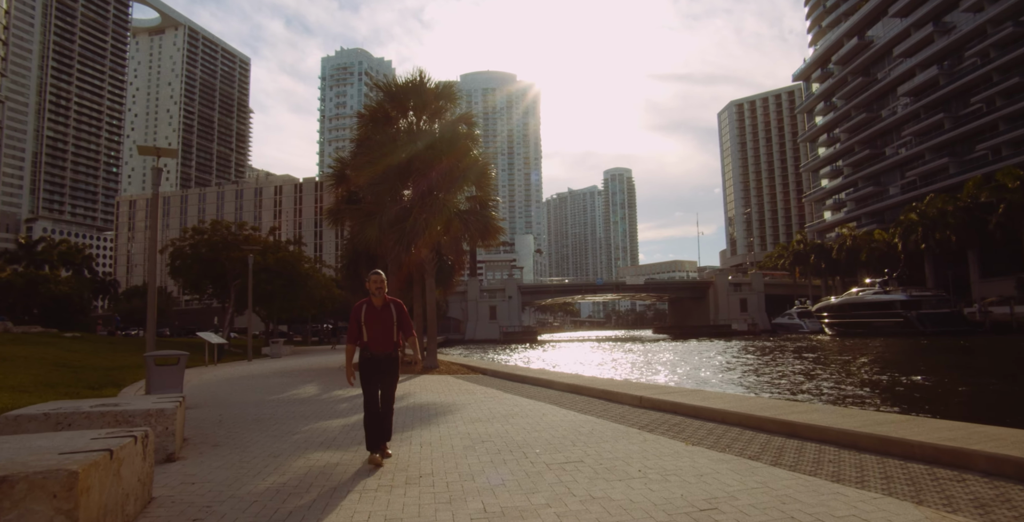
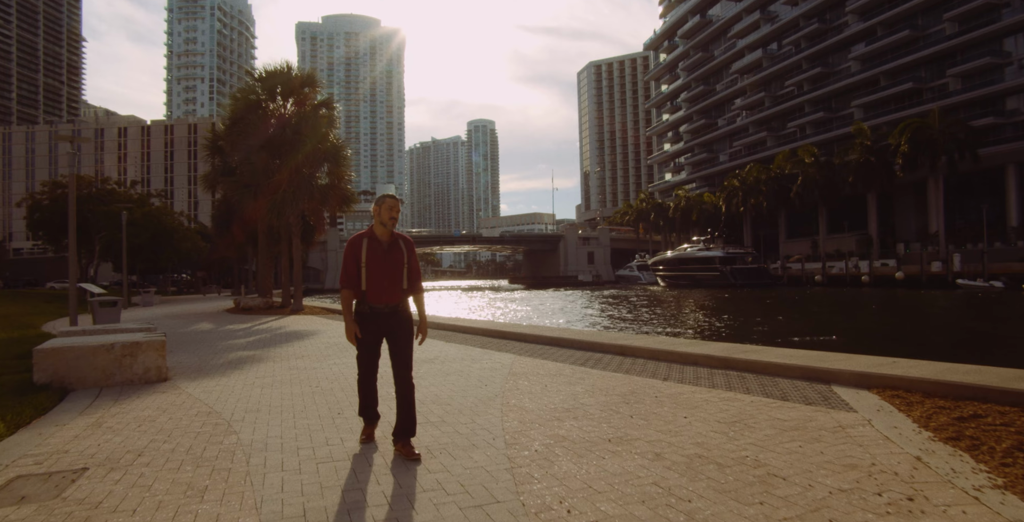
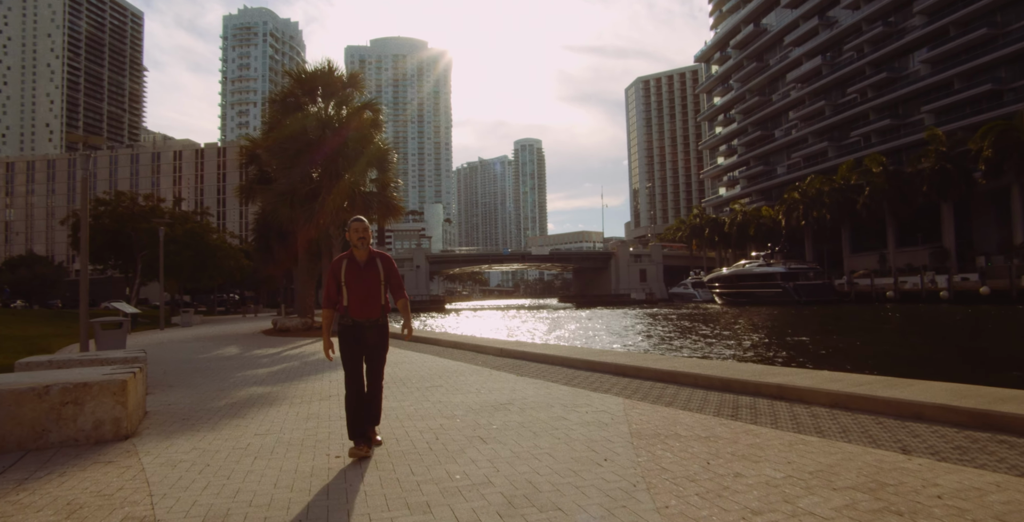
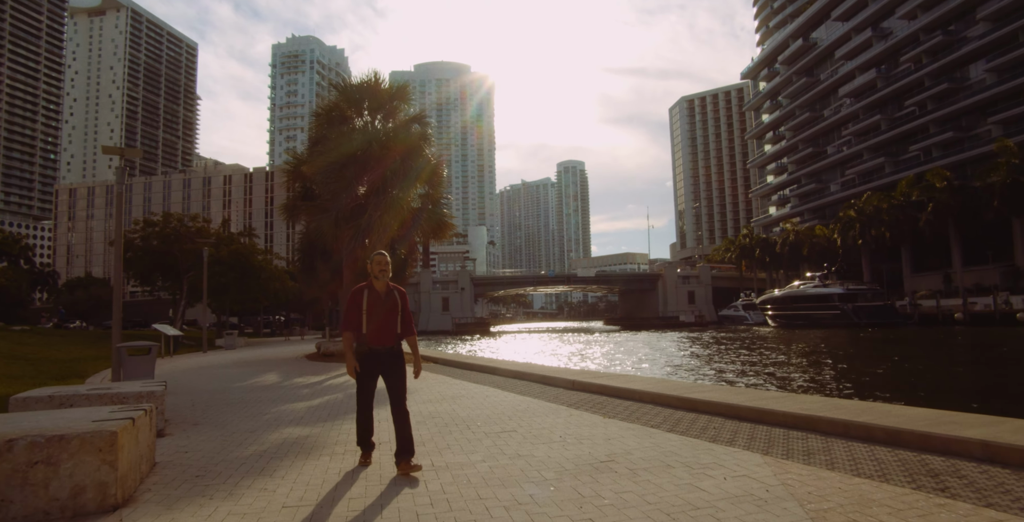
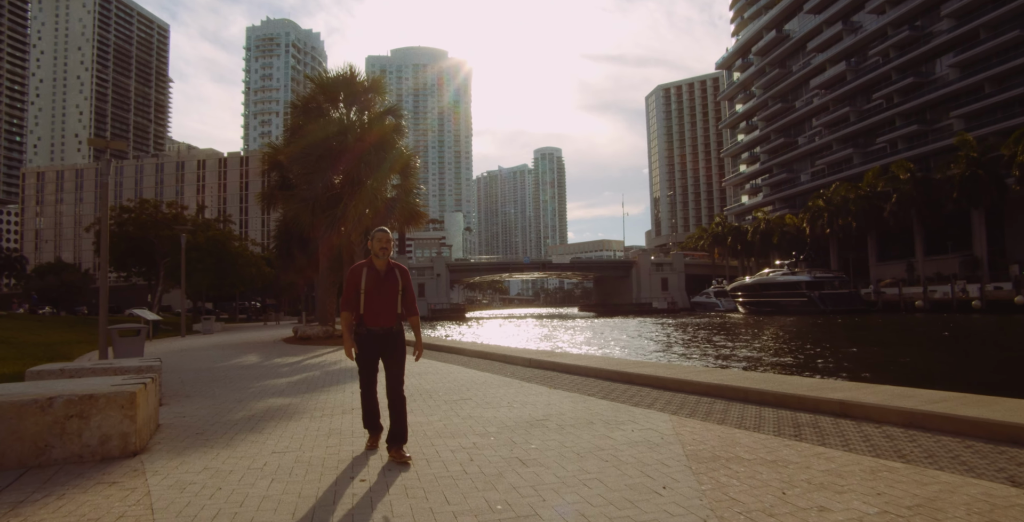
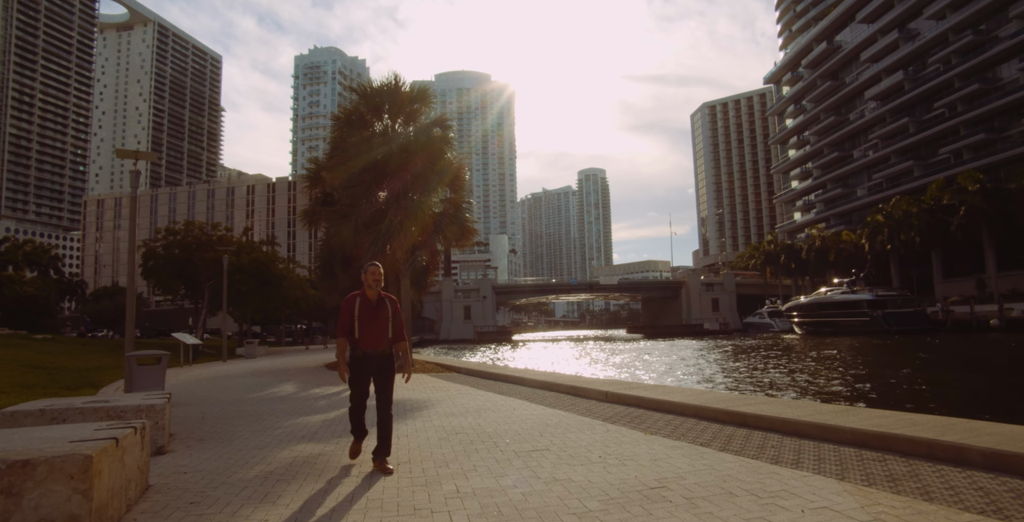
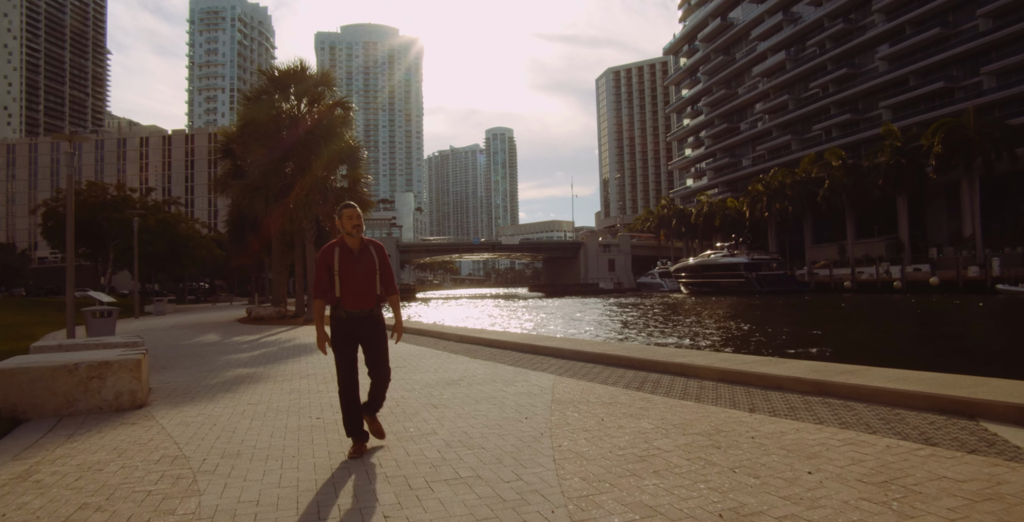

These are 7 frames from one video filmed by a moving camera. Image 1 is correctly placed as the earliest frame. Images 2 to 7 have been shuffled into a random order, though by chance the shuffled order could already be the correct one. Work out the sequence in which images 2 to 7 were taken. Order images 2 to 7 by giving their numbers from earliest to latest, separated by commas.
6, 4, 5, 3, 7, 2
